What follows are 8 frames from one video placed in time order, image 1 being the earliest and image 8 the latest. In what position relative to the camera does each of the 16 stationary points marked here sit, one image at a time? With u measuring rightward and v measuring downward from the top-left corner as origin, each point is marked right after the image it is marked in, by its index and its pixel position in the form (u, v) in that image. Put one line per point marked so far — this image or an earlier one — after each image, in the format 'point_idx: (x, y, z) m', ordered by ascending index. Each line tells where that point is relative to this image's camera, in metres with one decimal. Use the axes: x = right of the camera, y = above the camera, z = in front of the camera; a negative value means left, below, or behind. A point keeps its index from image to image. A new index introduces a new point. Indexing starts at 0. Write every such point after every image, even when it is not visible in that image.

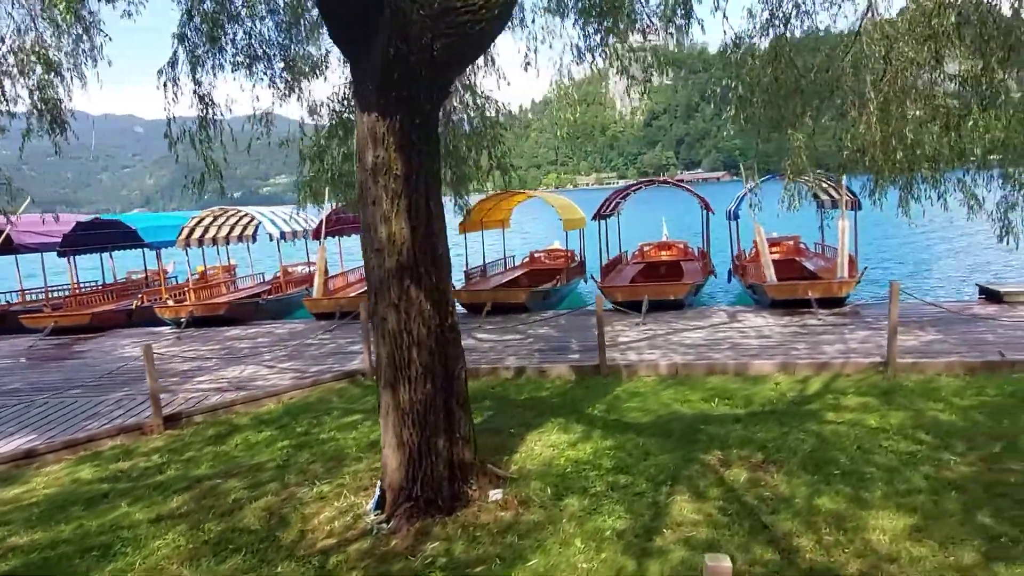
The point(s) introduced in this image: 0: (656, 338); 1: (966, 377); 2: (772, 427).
0: (+1.7, -0.6, +8.6) m
1: (+4.0, -0.8, +6.3) m
2: (+2.0, -1.1, +5.3) m
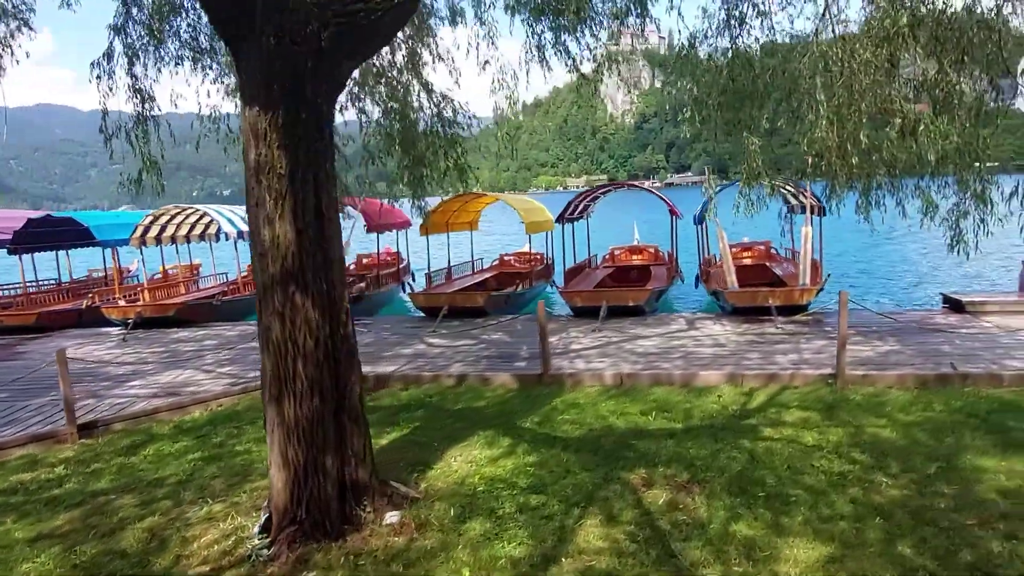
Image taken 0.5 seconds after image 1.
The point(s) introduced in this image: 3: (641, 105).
0: (+1.1, -0.7, +8.3) m
1: (+3.4, -0.9, +6.1) m
2: (+1.4, -1.1, +5.1) m
3: (+1.3, +1.9, +7.2) m
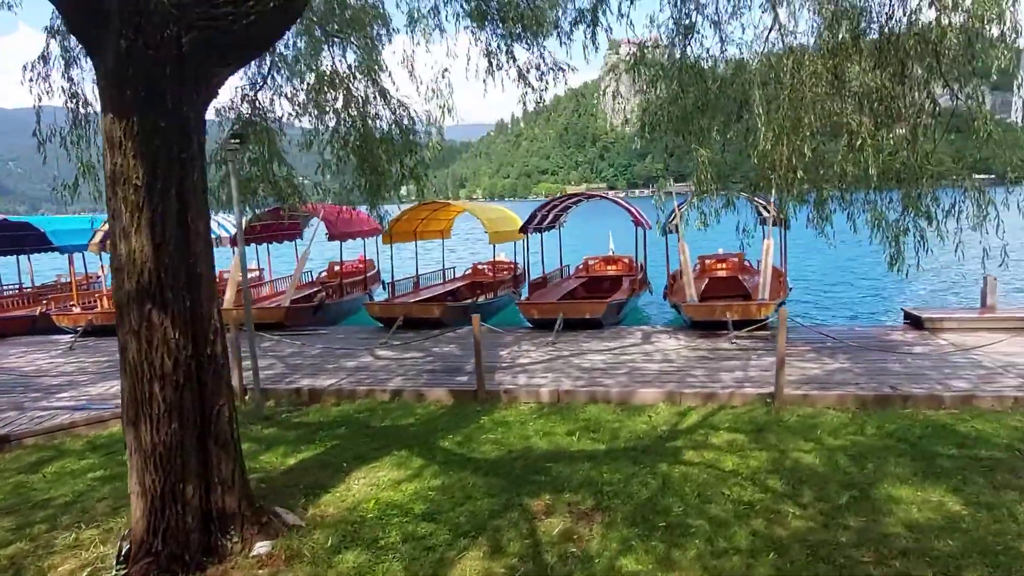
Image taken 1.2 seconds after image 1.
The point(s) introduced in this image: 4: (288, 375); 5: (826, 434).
0: (+0.5, -0.8, +8.1) m
1: (+2.8, -1.1, +5.9) m
2: (+0.8, -1.2, +4.9) m
3: (+0.7, +1.7, +7.1) m
4: (-2.5, -1.0, +8.0) m
5: (+2.4, -1.1, +5.4) m
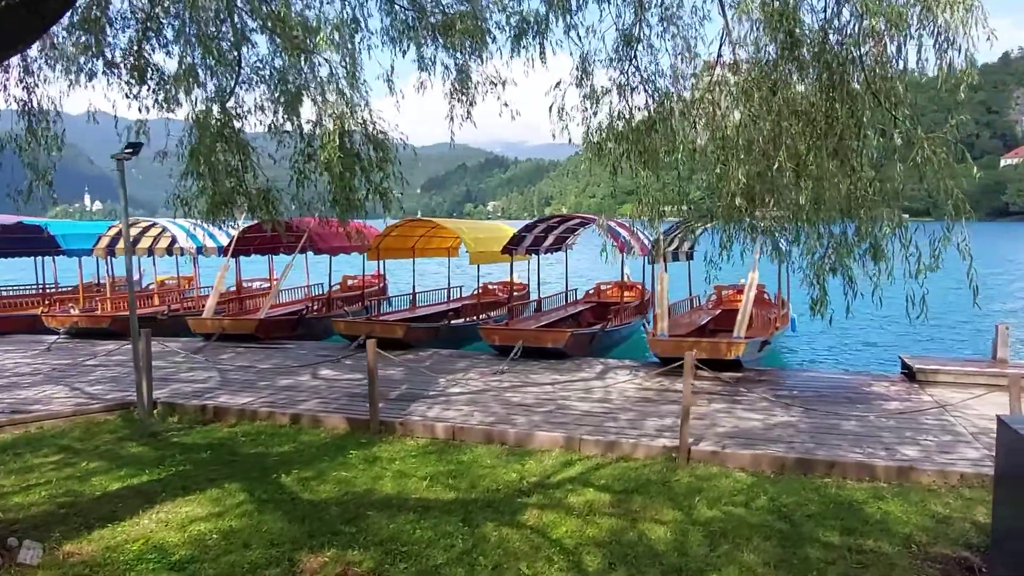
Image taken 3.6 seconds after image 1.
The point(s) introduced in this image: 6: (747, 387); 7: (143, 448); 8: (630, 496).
0: (-0.3, -1.1, +7.6) m
1: (+1.7, -1.4, +5.1) m
2: (-0.4, -1.5, +4.4) m
3: (0.0, +1.5, +6.6) m
4: (-3.3, -1.1, +7.8) m
5: (+1.2, -1.4, +4.6) m
6: (+2.6, -1.1, +7.7) m
7: (-3.1, -1.3, +5.9) m
8: (+0.8, -1.4, +4.7) m
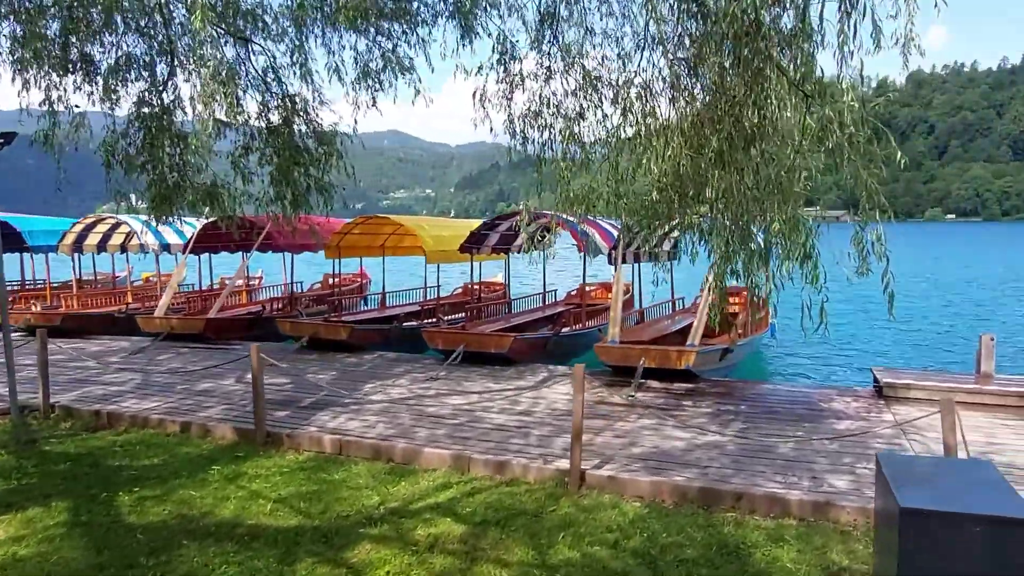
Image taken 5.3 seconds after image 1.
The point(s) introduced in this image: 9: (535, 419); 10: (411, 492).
0: (-1.0, -1.1, +7.0) m
1: (+0.8, -1.4, +4.5) m
2: (-1.4, -1.5, +3.8) m
3: (-0.9, +1.4, +6.0) m
4: (-4.1, -1.1, +7.5) m
5: (+0.3, -1.4, +4.0) m
6: (+1.8, -1.1, +7.0) m
7: (-4.0, -1.3, +5.5) m
8: (-0.1, -1.4, +4.1) m
9: (+0.2, -1.2, +6.4) m
10: (-0.7, -1.4, +4.8) m
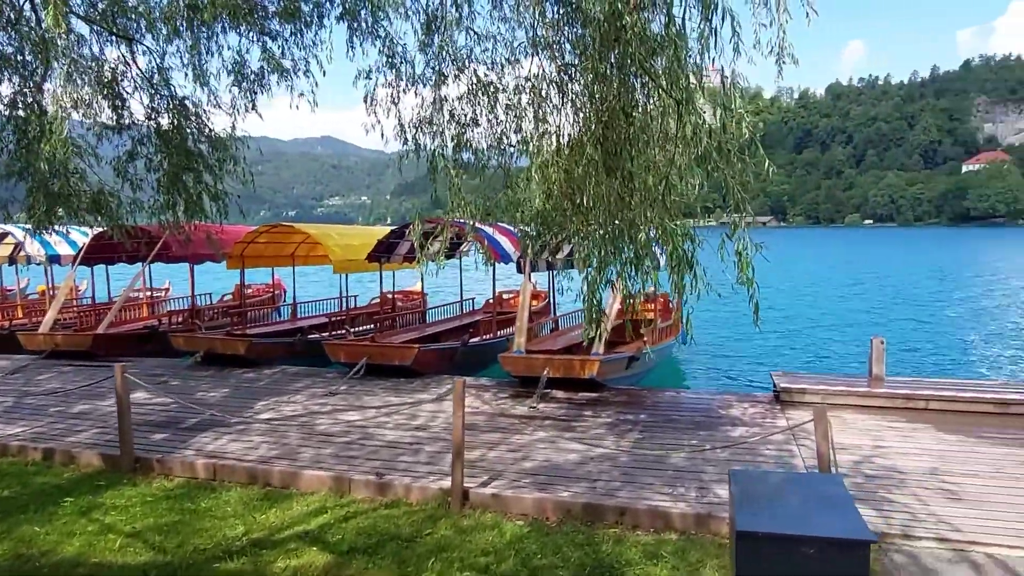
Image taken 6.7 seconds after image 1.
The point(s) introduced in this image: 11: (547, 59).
0: (-2.0, -1.2, +6.7) m
1: (+0.1, -1.5, +4.3) m
2: (-2.1, -1.5, +3.5) m
3: (-1.8, +1.3, +5.7) m
4: (-5.1, -1.3, +6.9) m
5: (-0.4, -1.5, +3.8) m
6: (+0.8, -1.2, +6.9) m
7: (-4.8, -1.5, +5.0) m
8: (-0.9, -1.5, +3.9) m
9: (-0.7, -1.3, +6.1) m
10: (-1.4, -1.5, +4.5) m
11: (+0.2, +1.4, +4.2) m
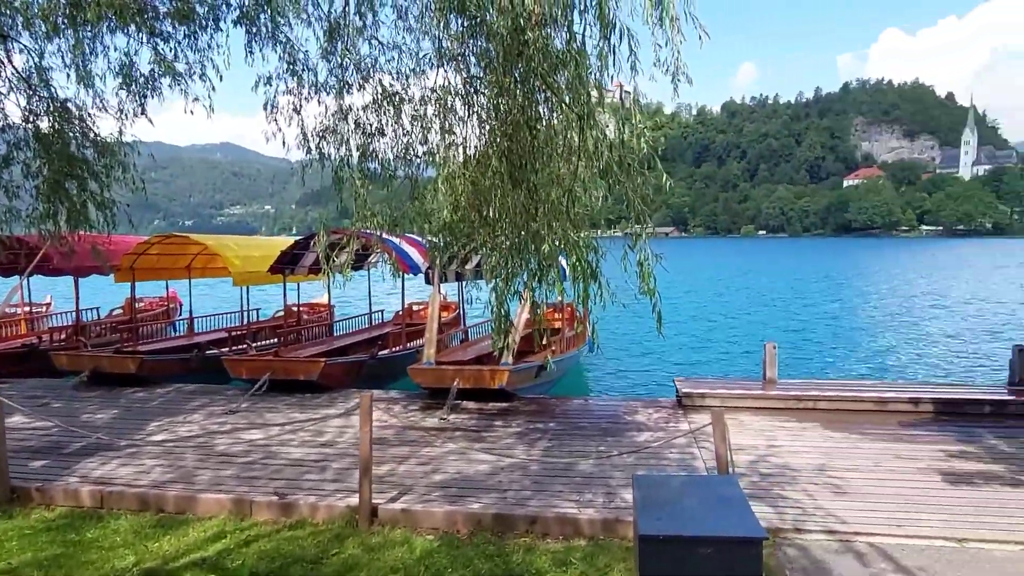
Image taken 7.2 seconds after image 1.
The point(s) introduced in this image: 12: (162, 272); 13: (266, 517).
0: (-2.8, -1.3, +6.4) m
1: (-0.5, -1.5, +4.2) m
2: (-2.5, -1.6, +3.2) m
3: (-2.5, +1.2, +5.5) m
4: (-5.9, -1.4, +6.2) m
5: (-0.9, -1.6, +3.7) m
6: (-0.1, -1.3, +6.9) m
7: (-5.4, -1.6, +4.3) m
8: (-1.3, -1.6, +3.7) m
9: (-1.5, -1.4, +6.0) m
10: (-2.0, -1.6, +4.2) m
11: (-0.4, +1.3, +4.2) m
12: (-5.4, +0.2, +11.0) m
13: (-1.6, -1.5, +4.7) m
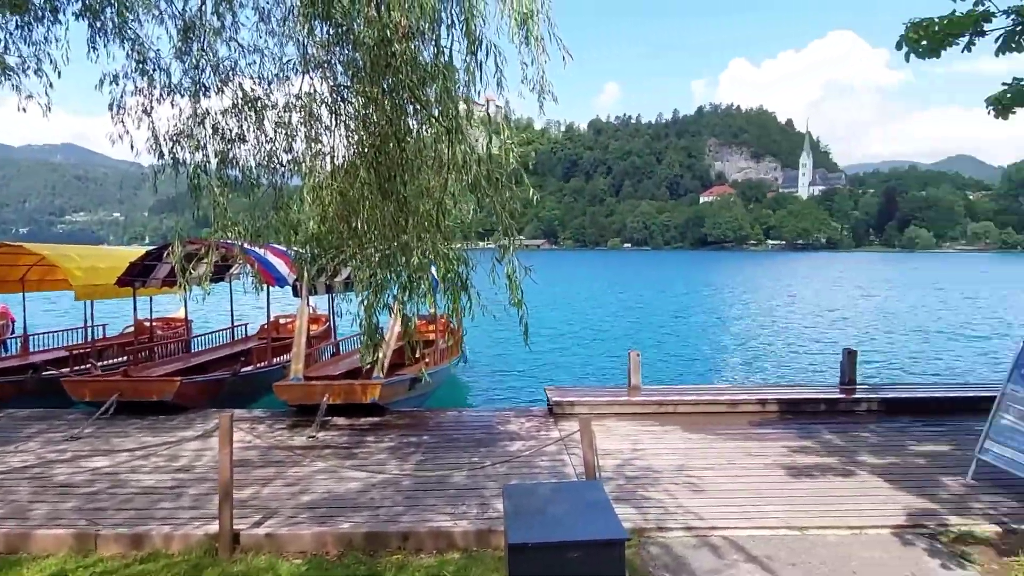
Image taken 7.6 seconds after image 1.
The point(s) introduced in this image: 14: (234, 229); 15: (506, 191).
0: (-3.9, -1.5, +5.8) m
1: (-1.2, -1.6, +4.1) m
2: (-3.0, -1.7, +2.6) m
3: (-3.5, +1.1, +4.9) m
4: (-6.9, -1.5, +5.0) m
5: (-1.5, -1.6, +3.4) m
6: (-1.3, -1.4, +6.8) m
7: (-6.0, -1.7, +3.3) m
8: (-2.0, -1.6, +3.4) m
9: (-2.5, -1.5, +5.6) m
10: (-2.7, -1.6, +3.8) m
11: (-1.1, +1.2, +4.1) m
12: (-7.3, 0.0, +9.8) m
13: (-2.4, -1.6, +4.3) m
14: (-1.8, +0.4, +4.5) m
15: (0.0, +0.6, +4.3) m
